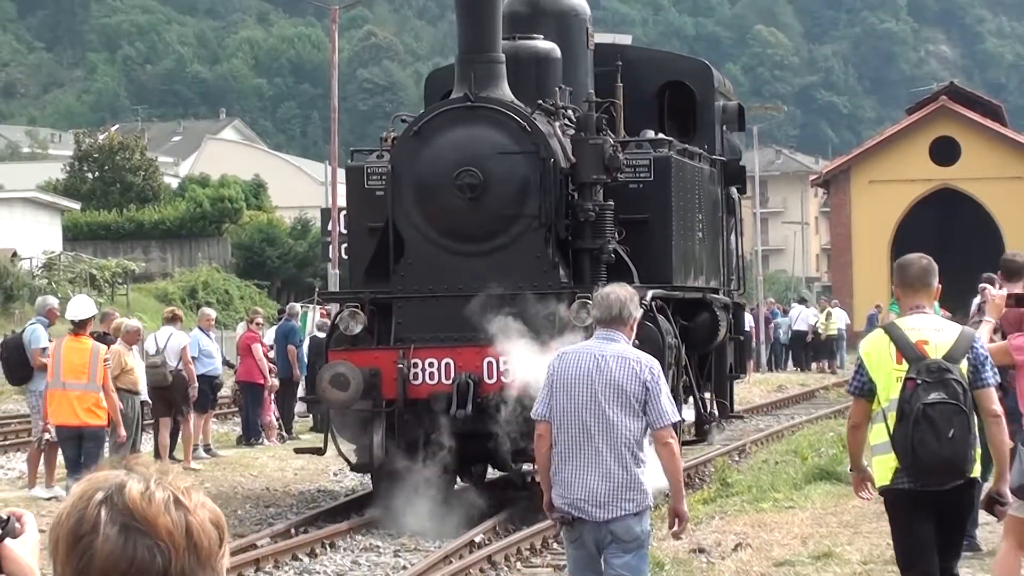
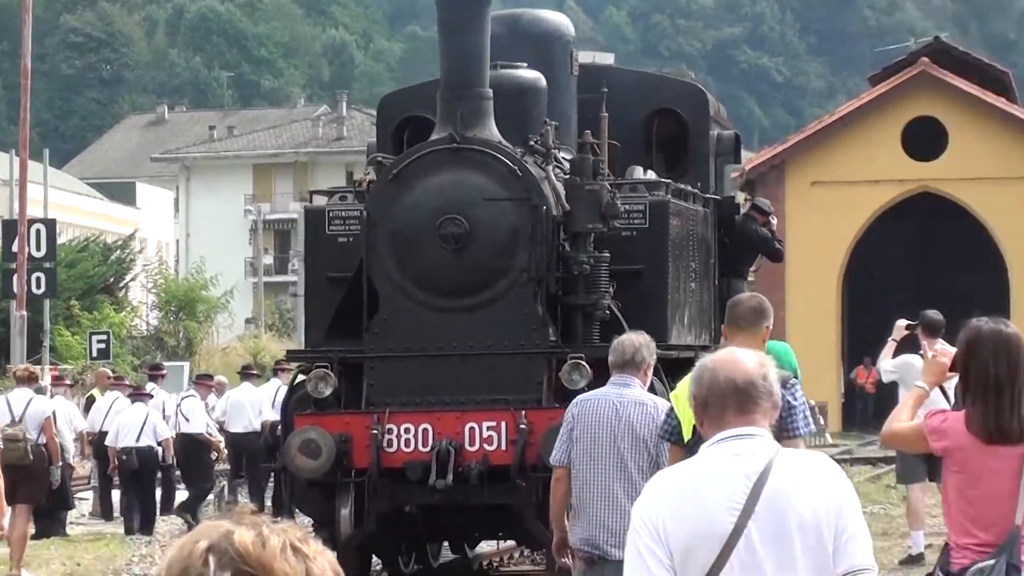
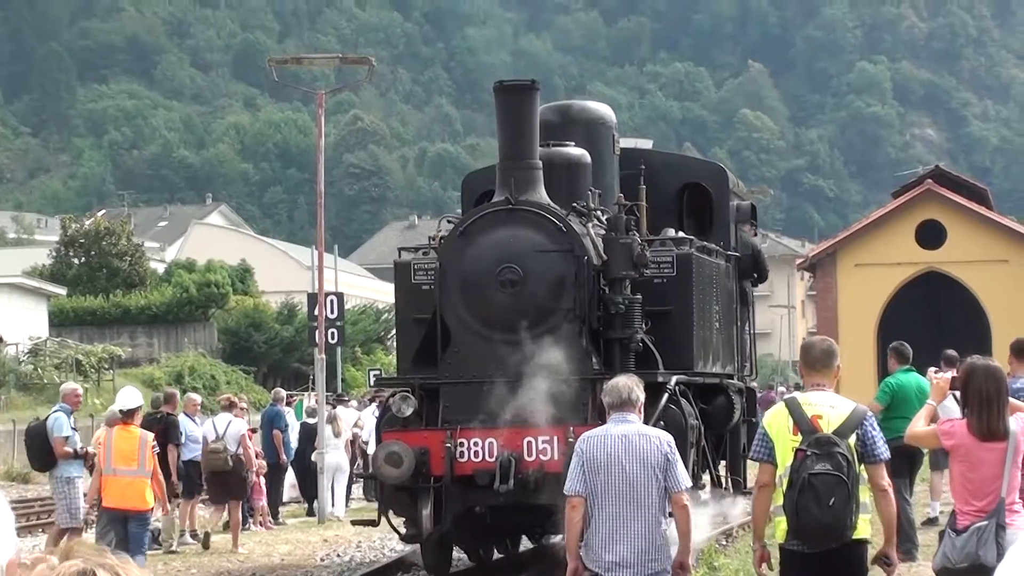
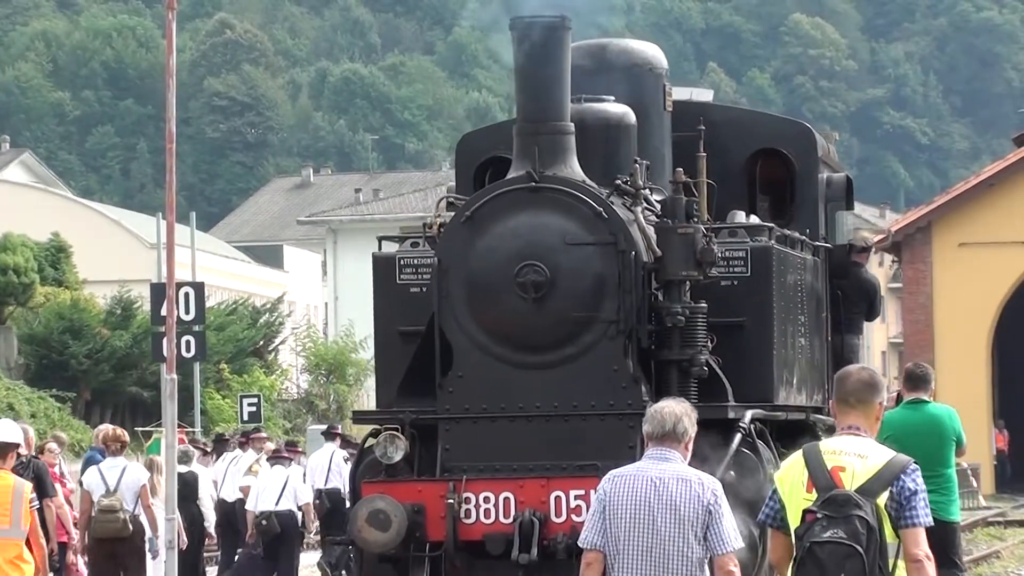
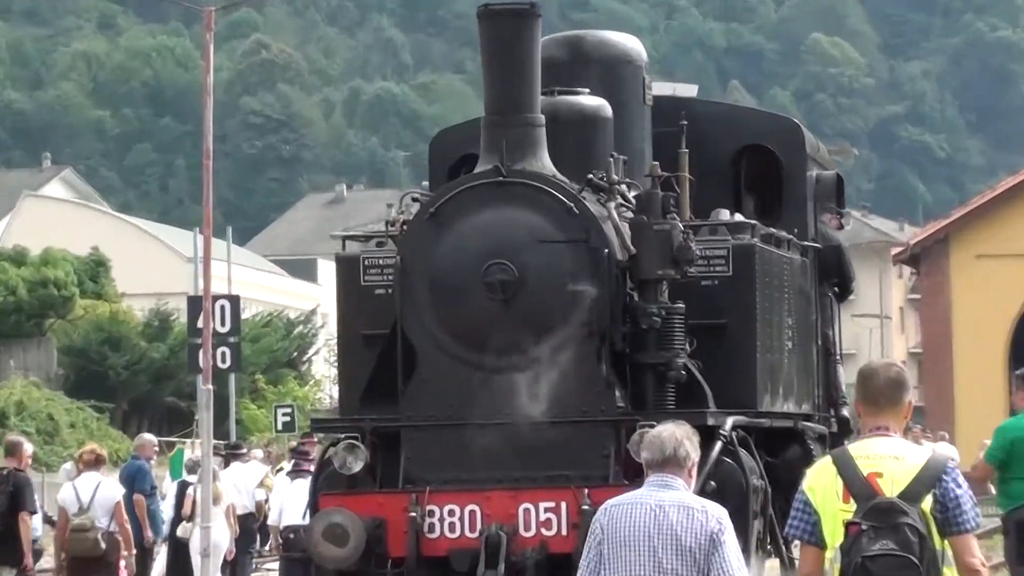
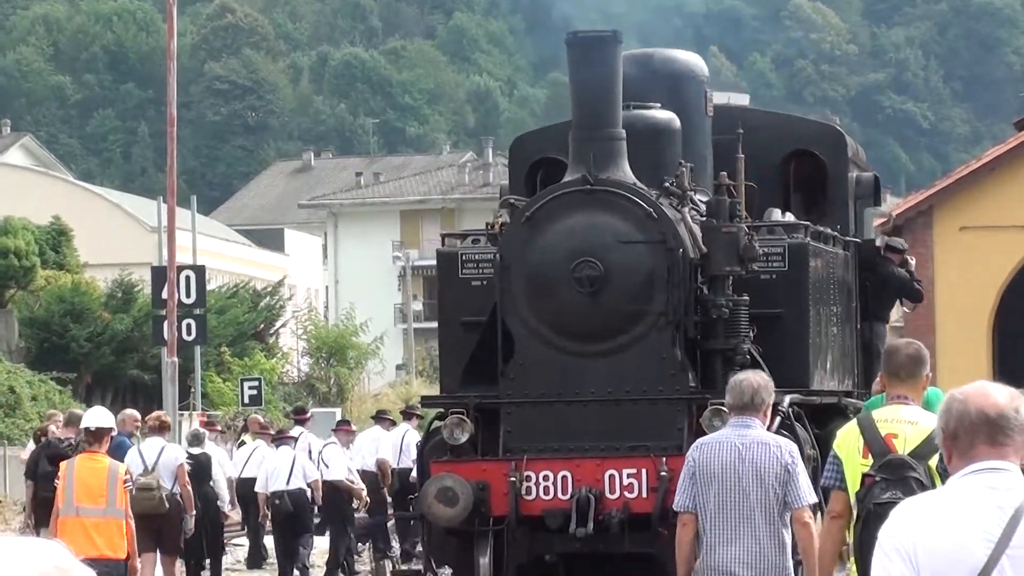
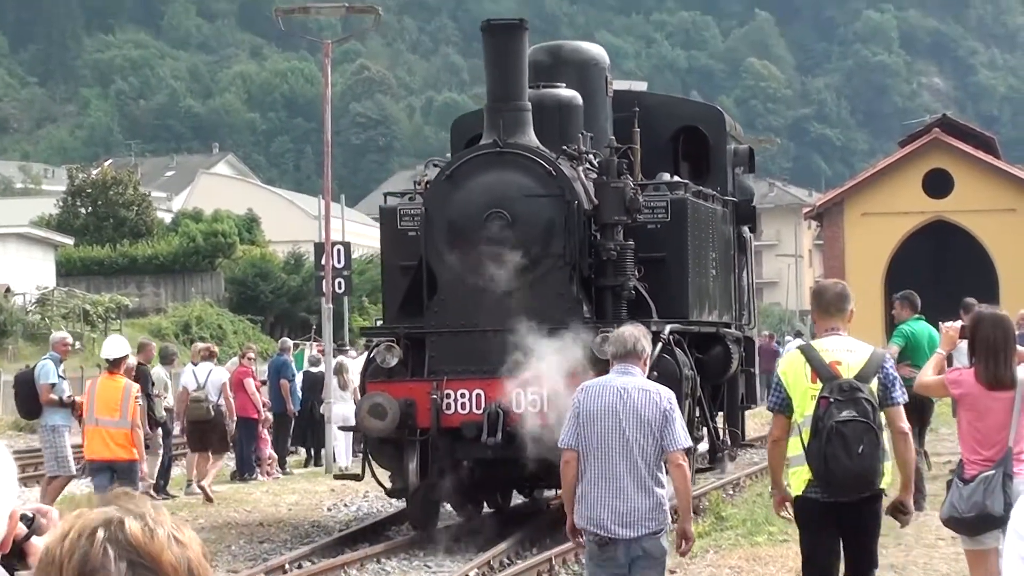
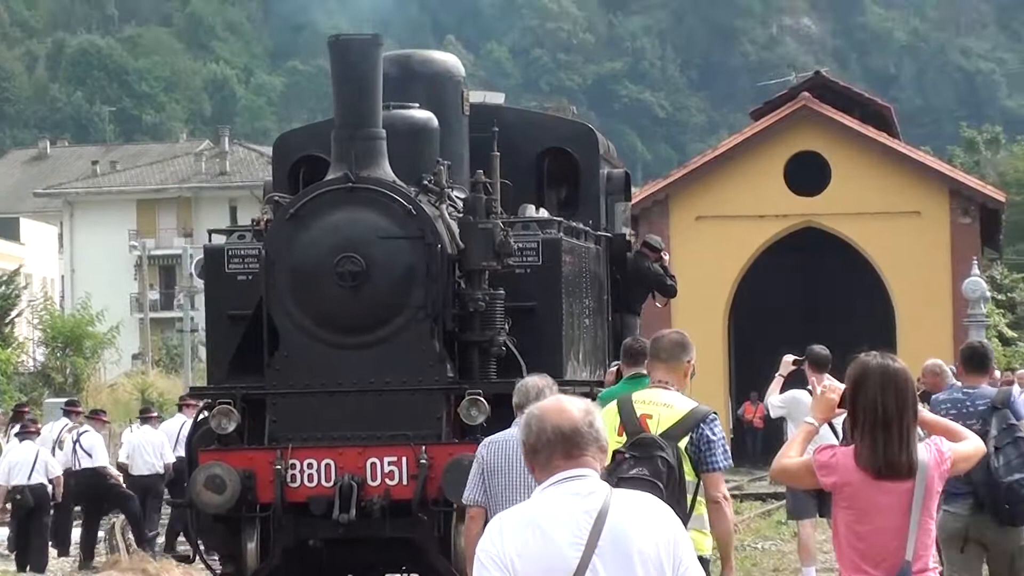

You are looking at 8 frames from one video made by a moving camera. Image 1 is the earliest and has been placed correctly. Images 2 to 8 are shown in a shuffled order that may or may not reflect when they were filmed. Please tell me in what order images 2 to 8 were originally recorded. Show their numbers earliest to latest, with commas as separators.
7, 3, 5, 4, 6, 2, 8
